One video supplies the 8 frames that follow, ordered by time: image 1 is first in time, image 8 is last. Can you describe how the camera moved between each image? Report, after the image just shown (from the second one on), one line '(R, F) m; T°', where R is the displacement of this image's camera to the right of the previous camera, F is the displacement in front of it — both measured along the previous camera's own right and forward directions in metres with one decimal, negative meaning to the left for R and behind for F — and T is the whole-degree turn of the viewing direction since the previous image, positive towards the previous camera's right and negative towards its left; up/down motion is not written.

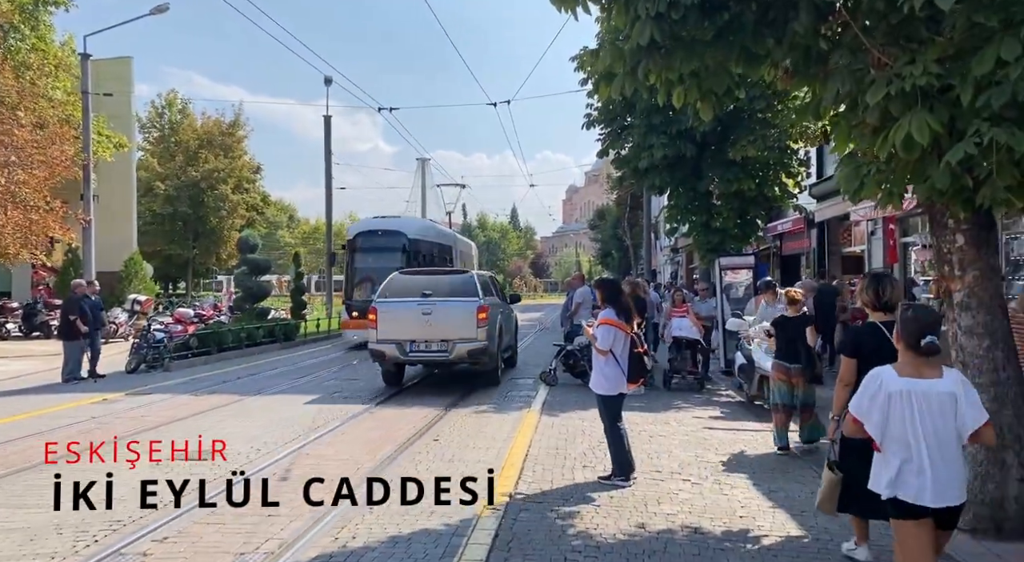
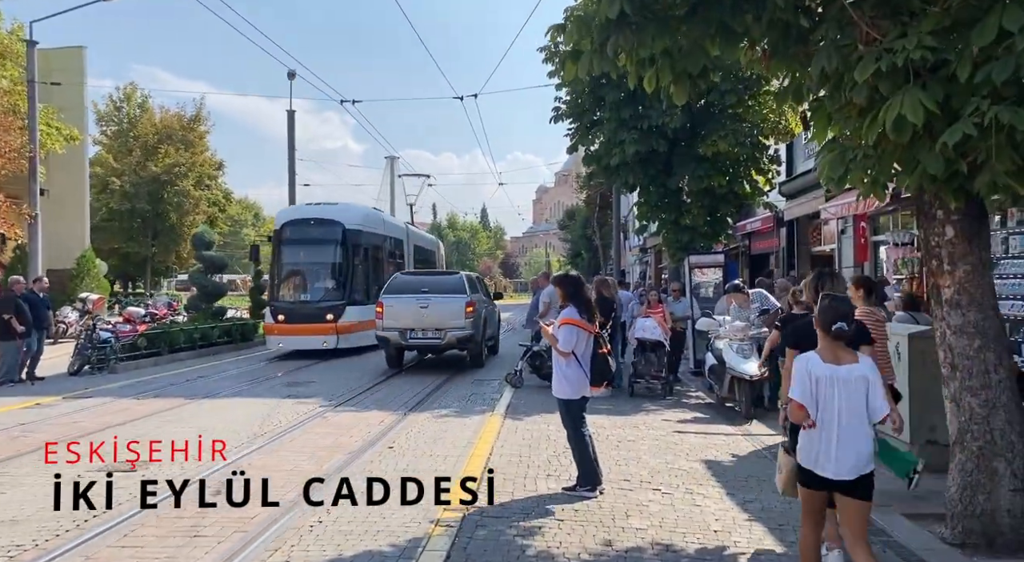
(+0.1, +0.5) m; +2°
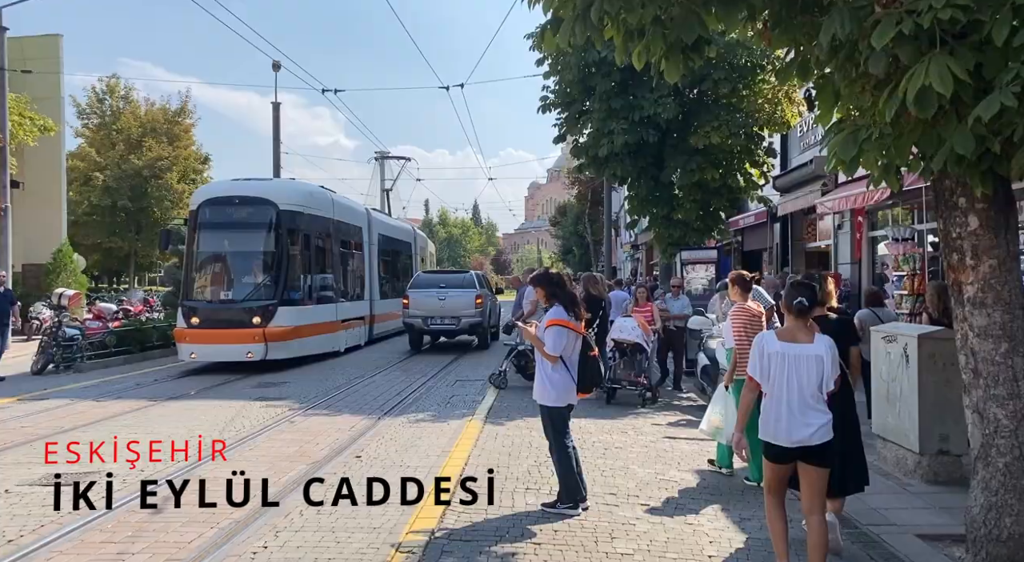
(+0.1, +0.6) m; +1°
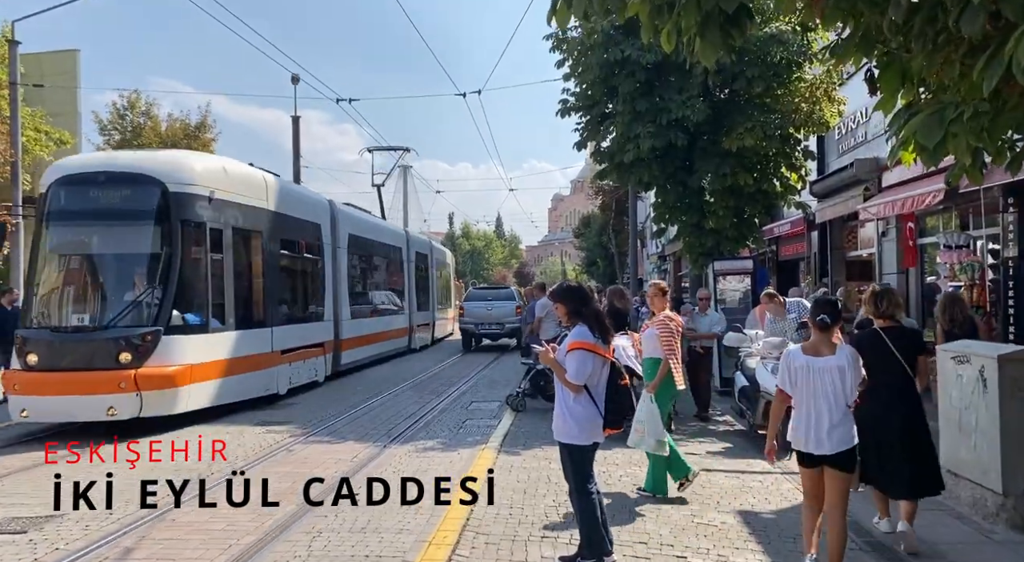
(+0.1, +0.8) m; -2°
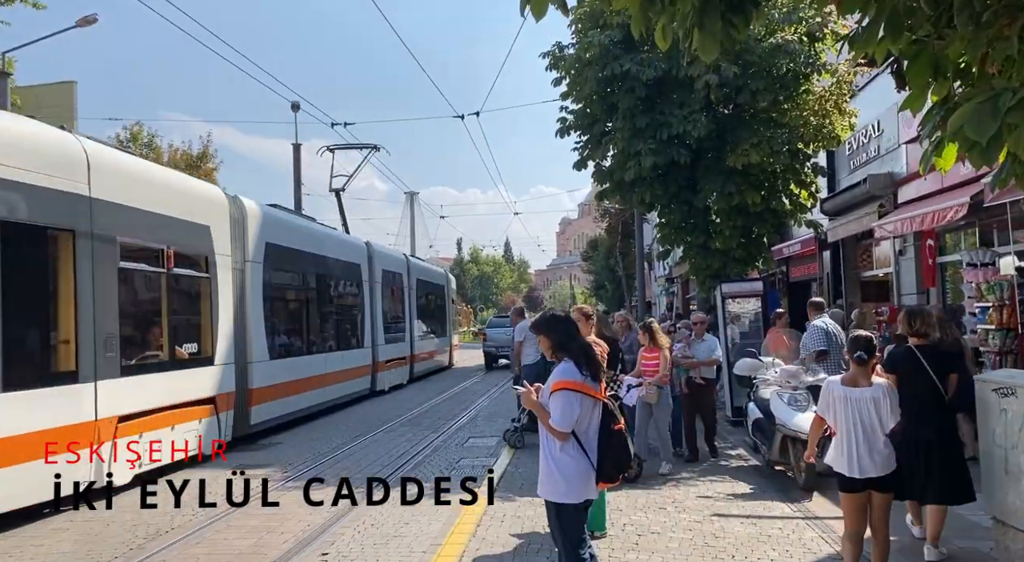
(+0.2, +0.7) m; -1°
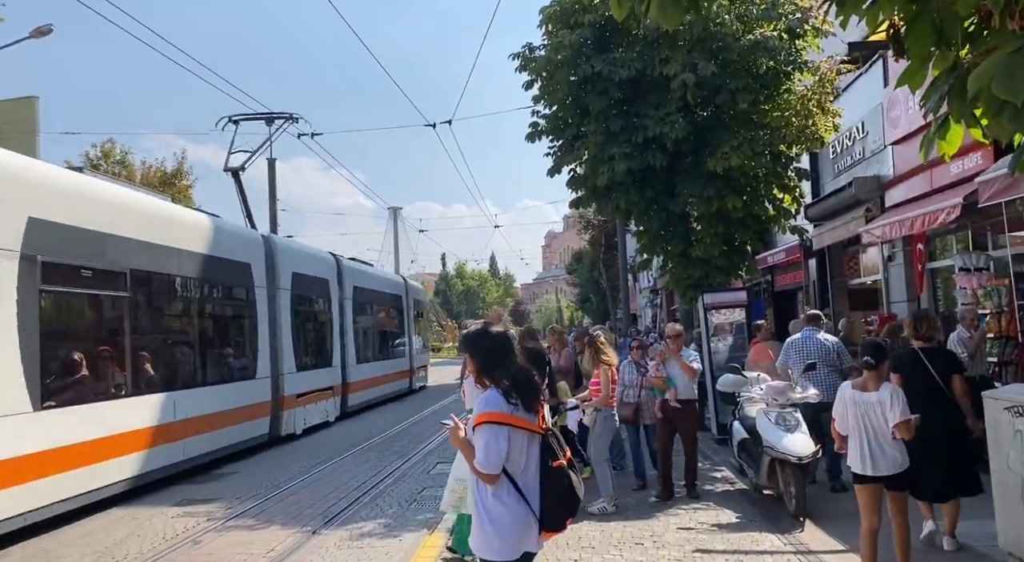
(+0.3, +0.7) m; +1°
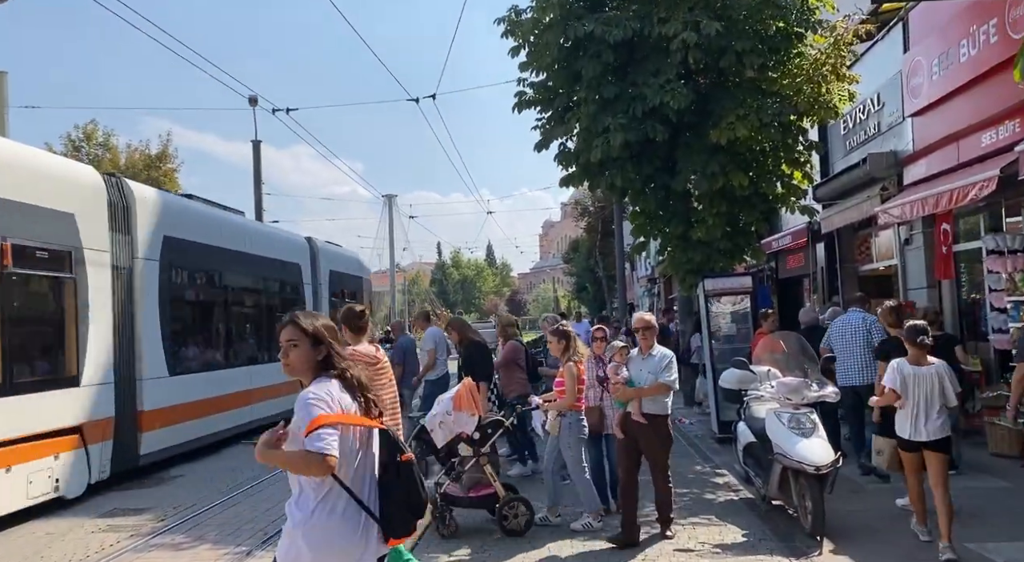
(+0.2, +1.1) m; 0°
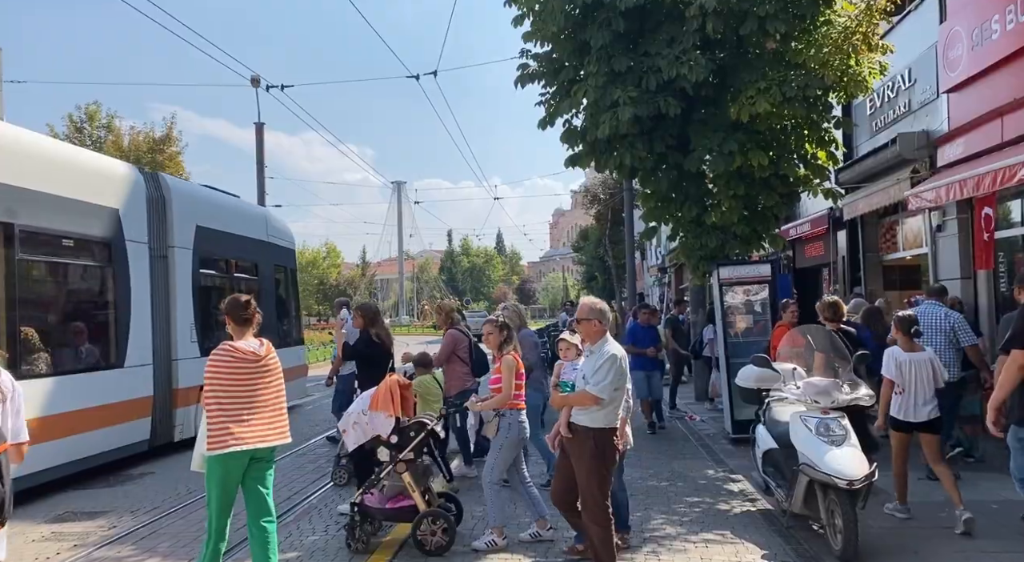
(+0.1, +0.8) m; -1°
